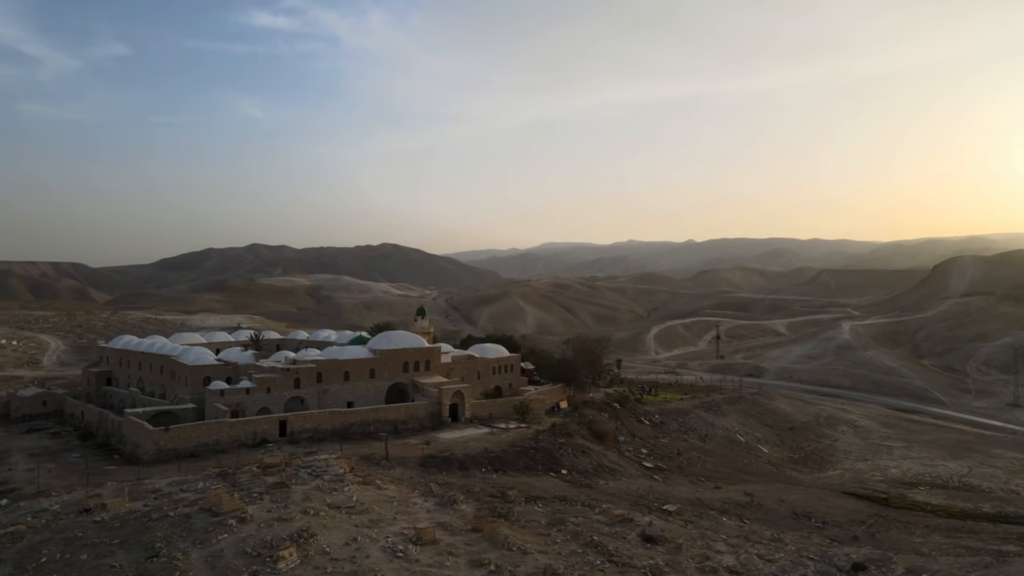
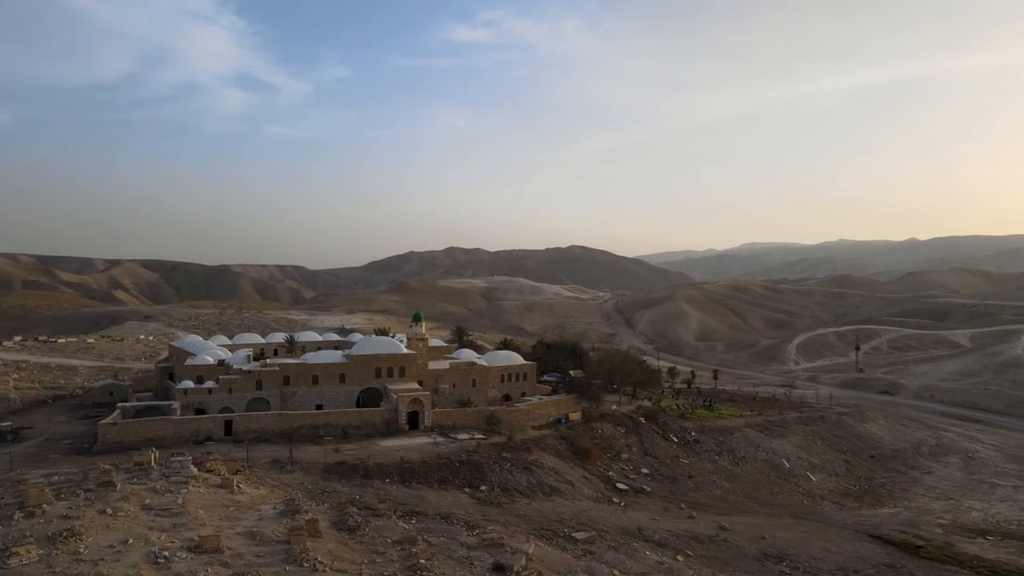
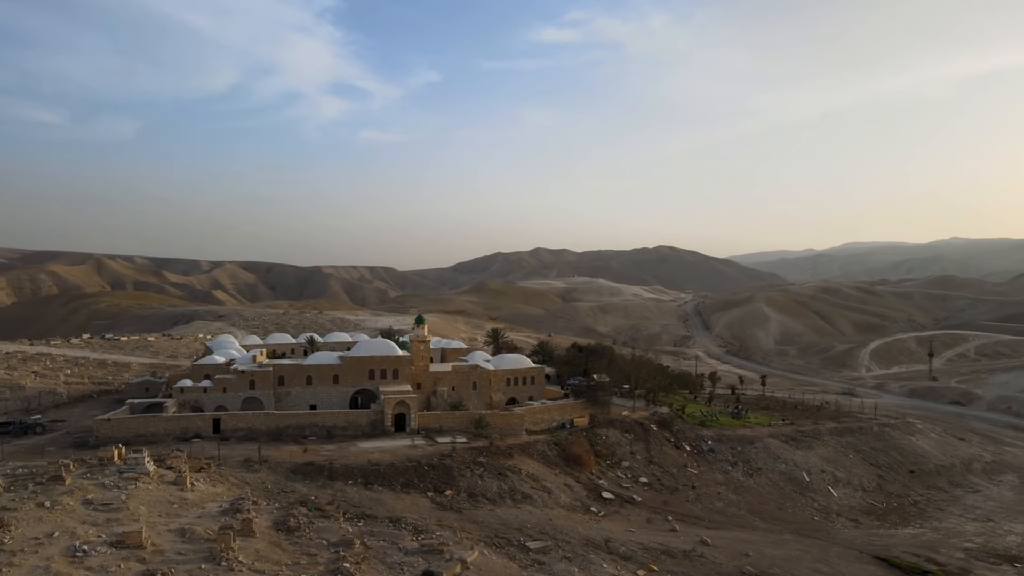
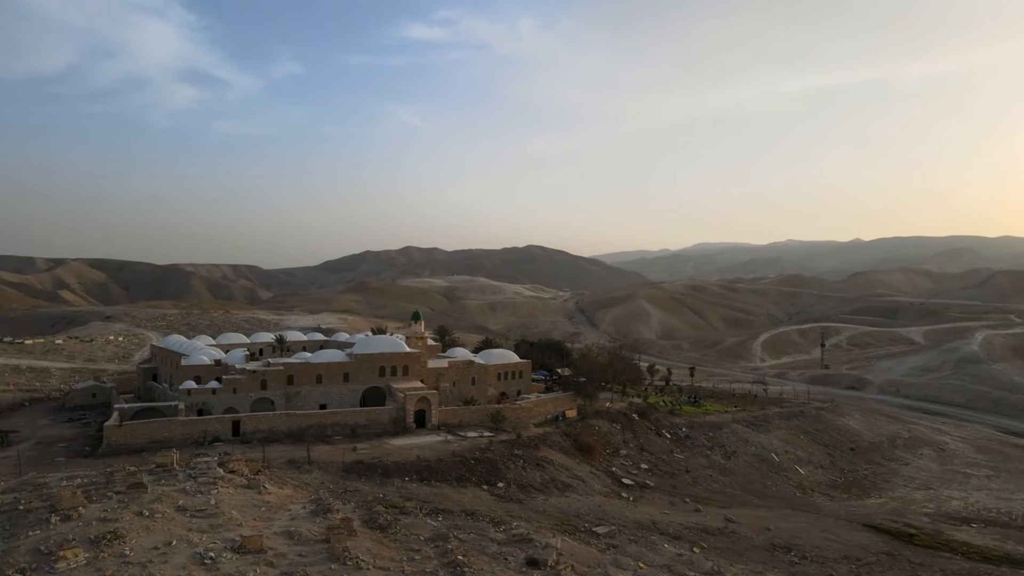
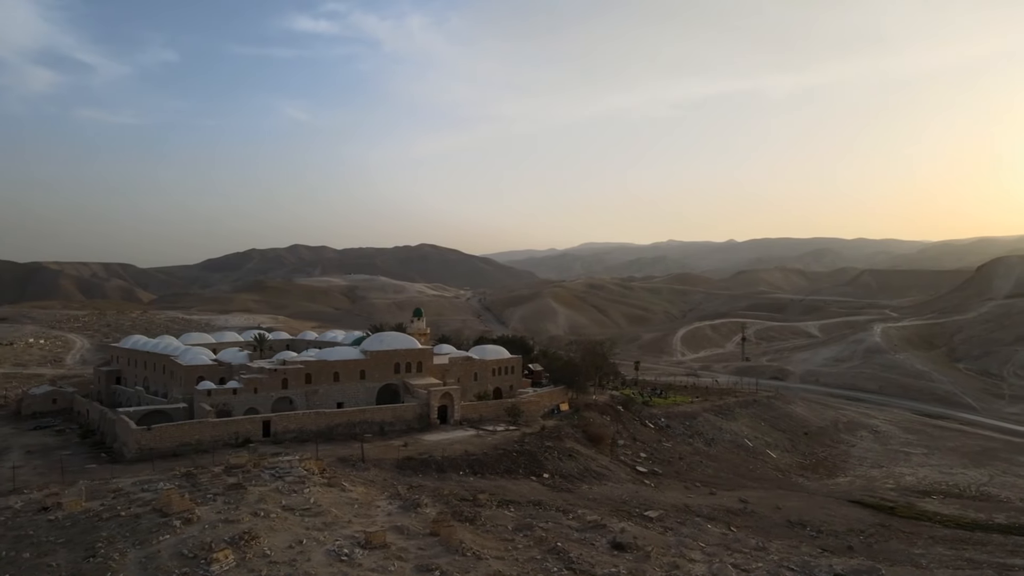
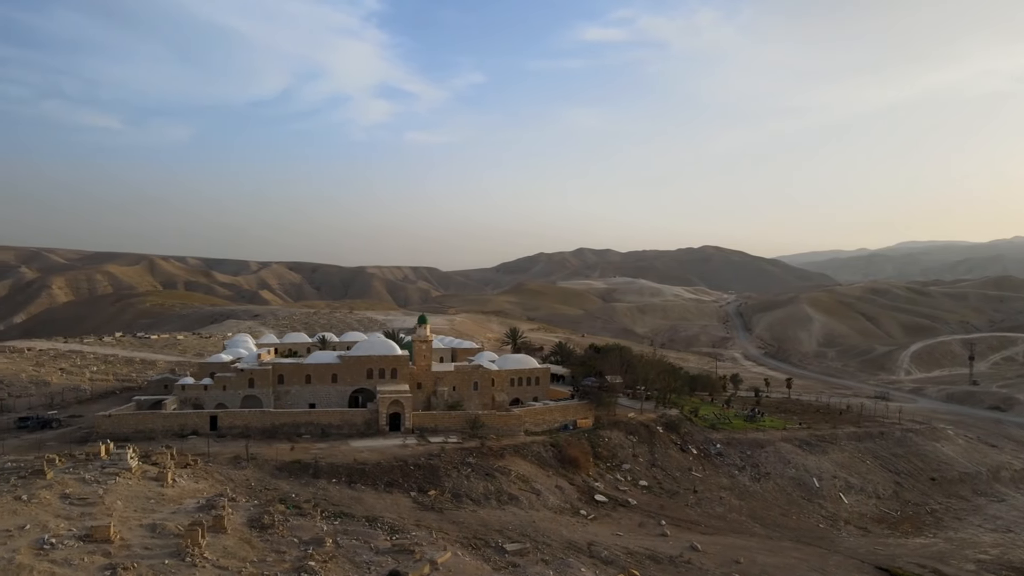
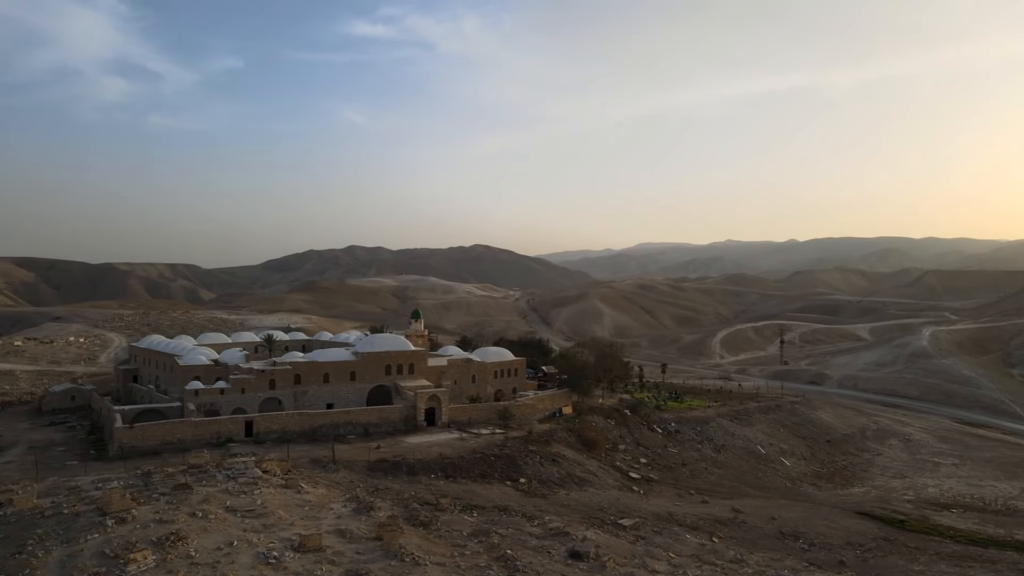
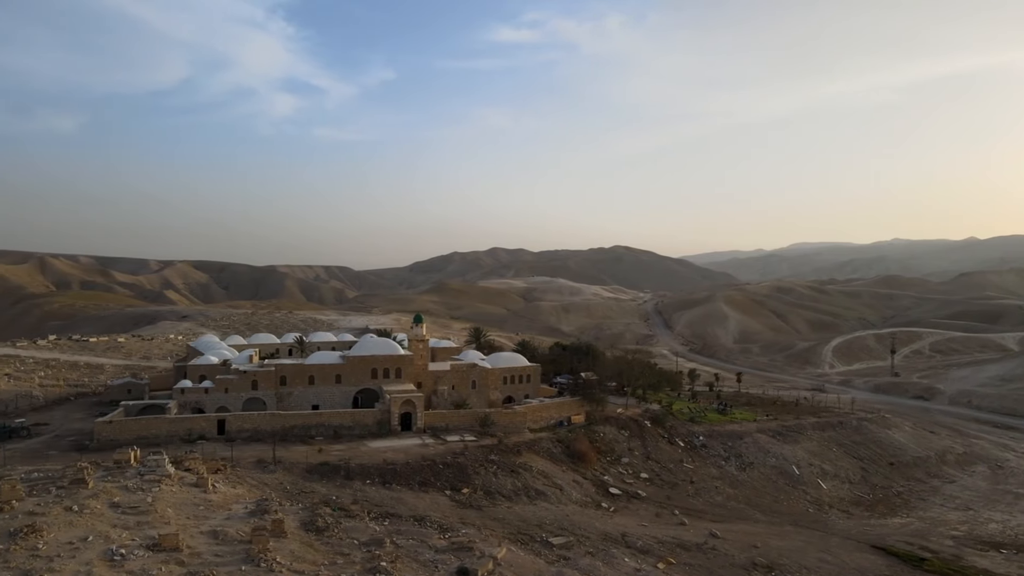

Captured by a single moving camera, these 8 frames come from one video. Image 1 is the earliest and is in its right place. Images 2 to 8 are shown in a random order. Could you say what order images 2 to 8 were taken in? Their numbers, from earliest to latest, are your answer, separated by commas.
5, 7, 4, 2, 8, 3, 6
